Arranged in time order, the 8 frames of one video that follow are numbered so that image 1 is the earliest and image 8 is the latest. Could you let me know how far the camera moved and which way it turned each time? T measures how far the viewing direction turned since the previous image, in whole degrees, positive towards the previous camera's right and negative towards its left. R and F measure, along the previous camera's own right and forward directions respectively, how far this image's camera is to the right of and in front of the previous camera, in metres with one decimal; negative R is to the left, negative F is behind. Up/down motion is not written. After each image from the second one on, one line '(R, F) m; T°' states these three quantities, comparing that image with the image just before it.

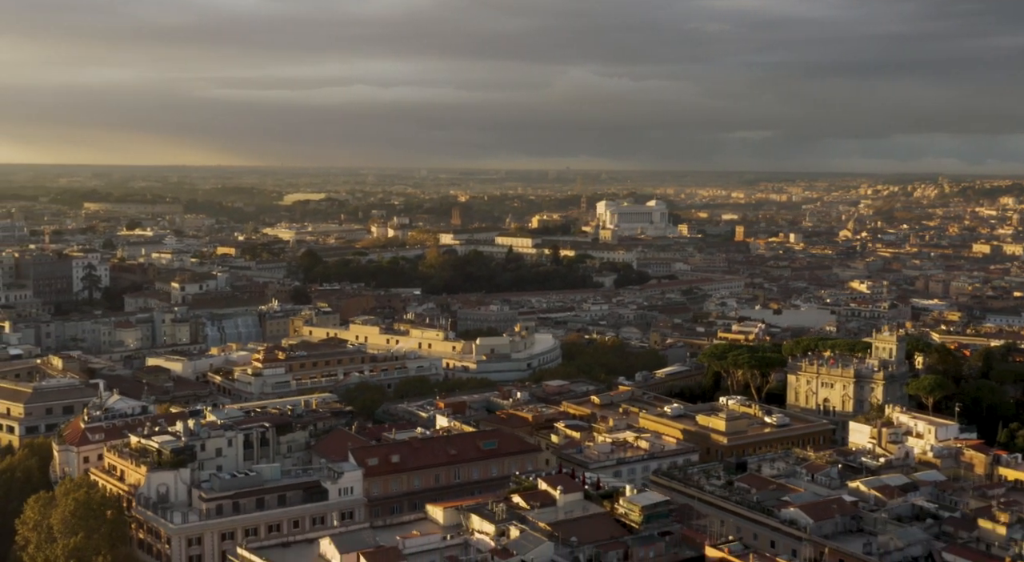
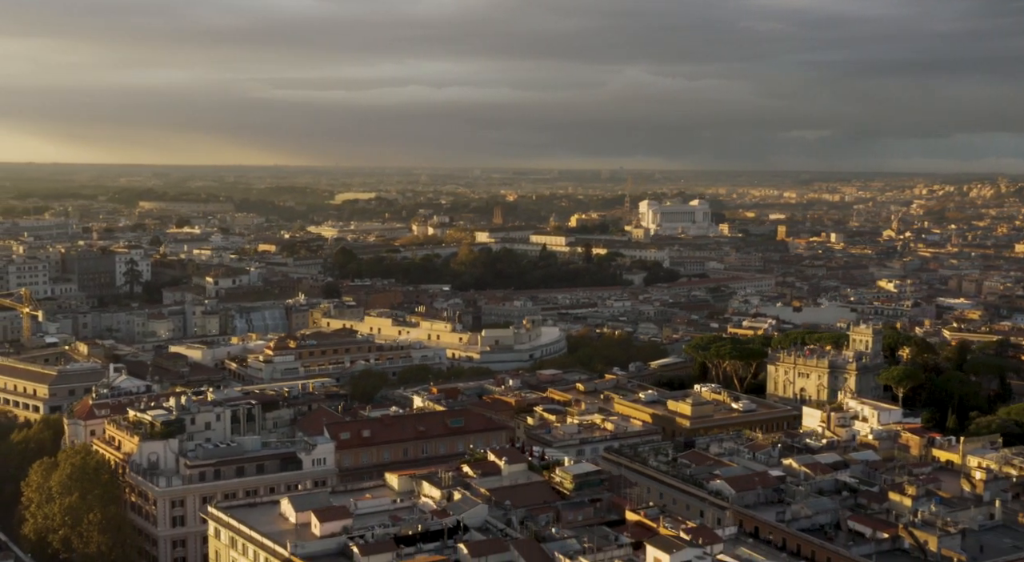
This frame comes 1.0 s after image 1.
(+2.6, -2.6) m; -3°
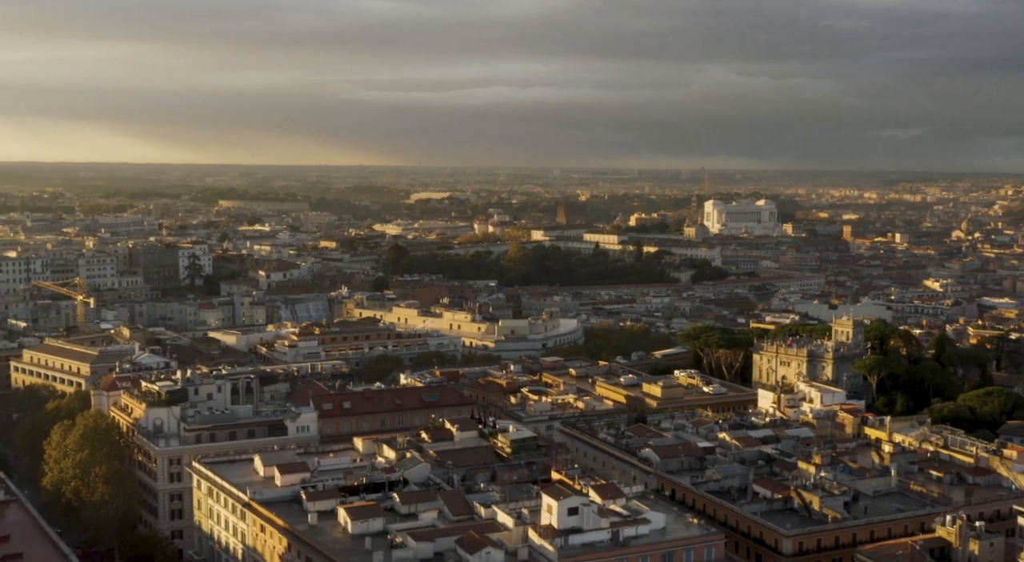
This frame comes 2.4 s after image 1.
(+3.6, -3.4) m; -4°
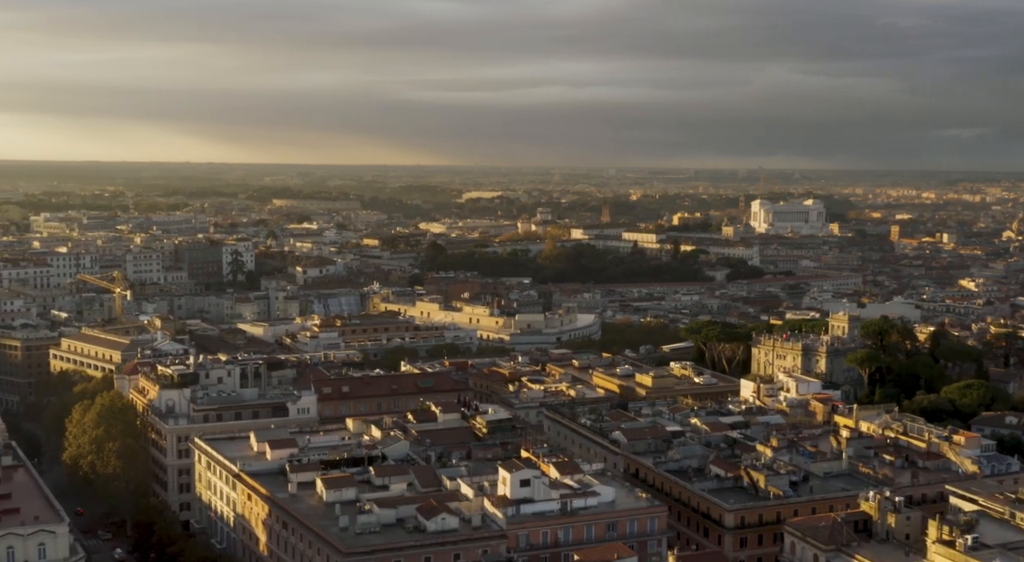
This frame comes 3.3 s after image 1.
(+2.3, -2.2) m; -3°
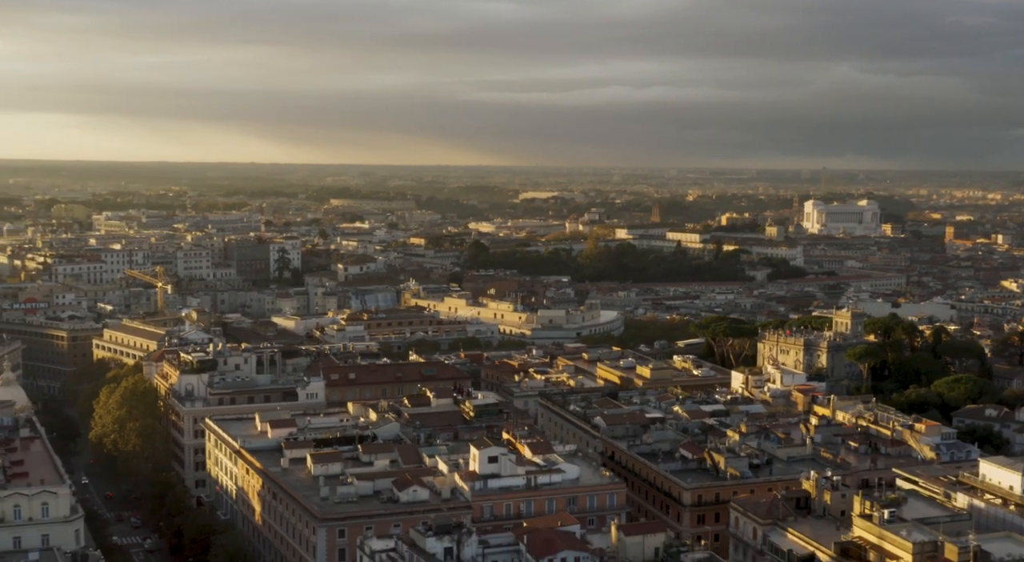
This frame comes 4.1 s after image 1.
(+2.3, -2.2) m; -3°
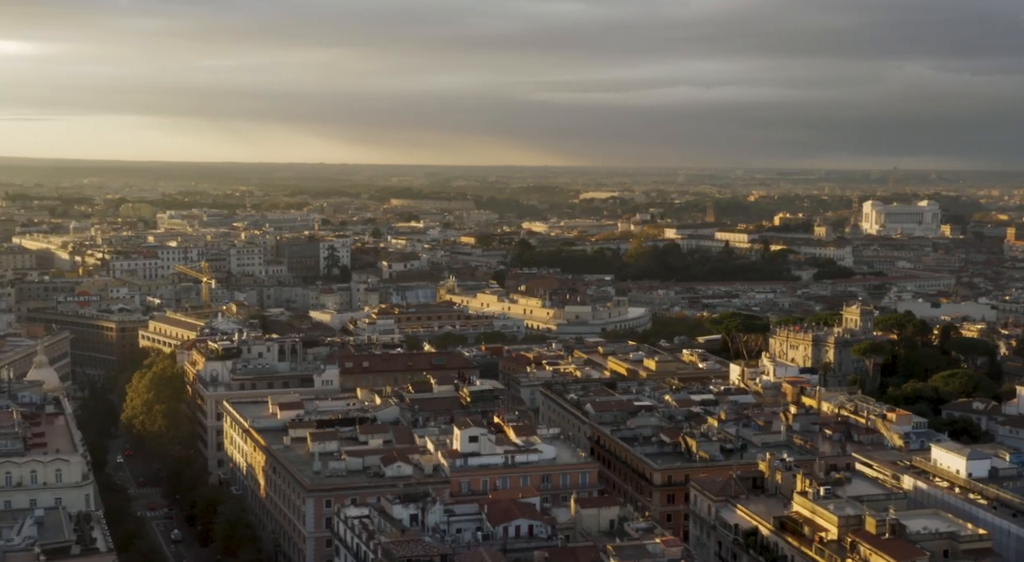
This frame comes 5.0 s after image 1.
(+2.4, -2.1) m; -3°
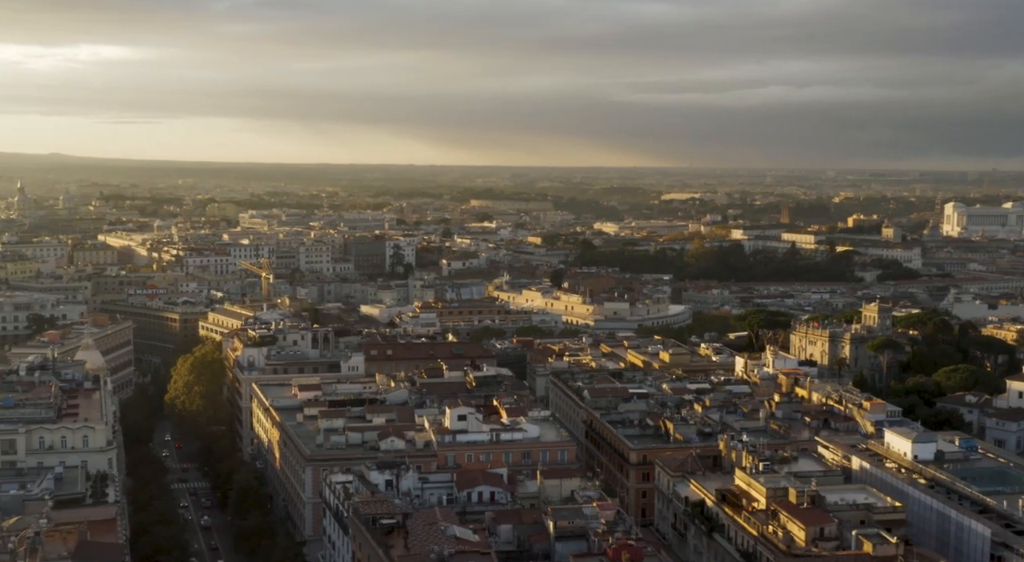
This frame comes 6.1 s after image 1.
(+3.1, -2.7) m; -5°
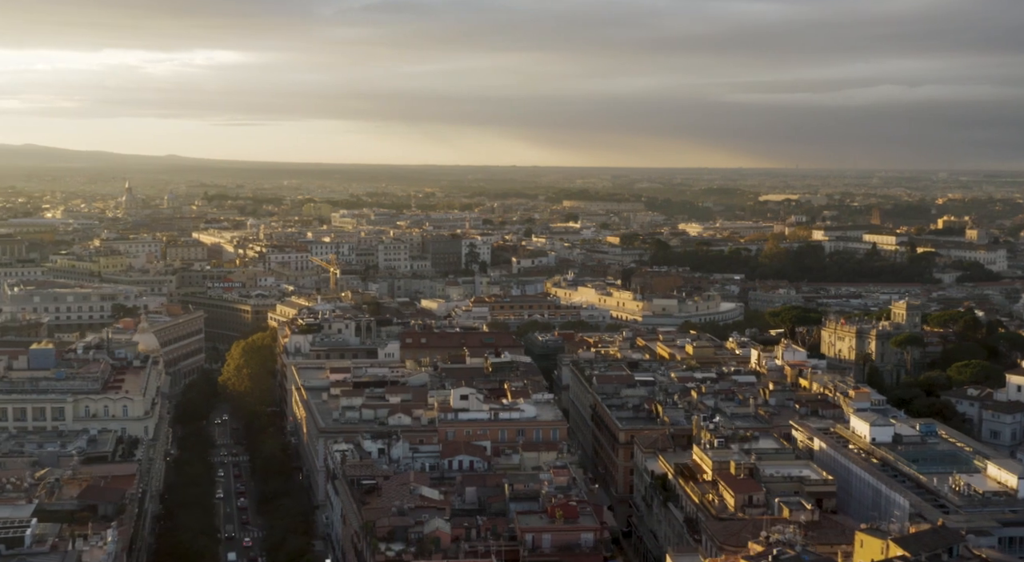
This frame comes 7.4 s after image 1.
(+3.5, -2.9) m; -5°
